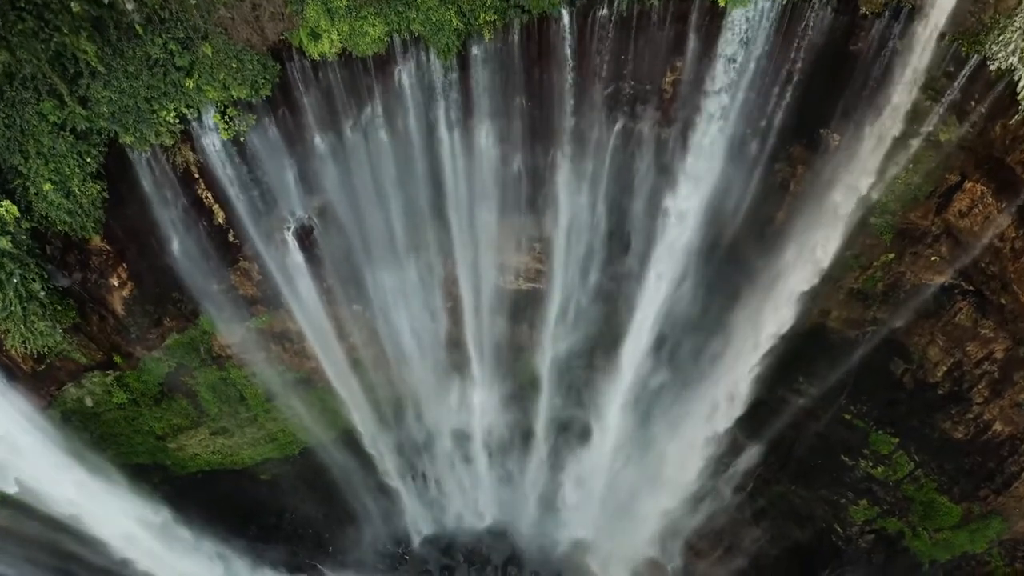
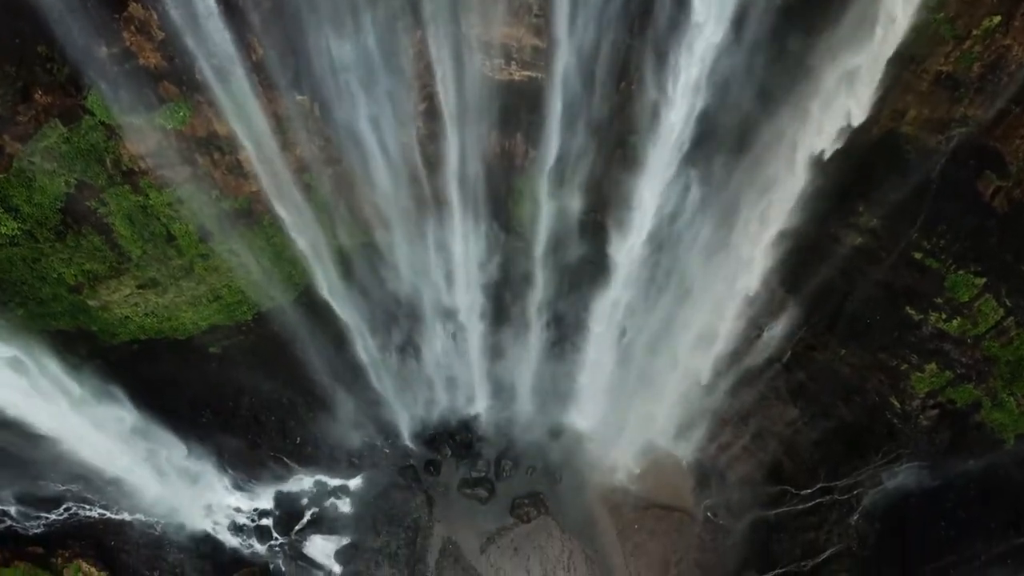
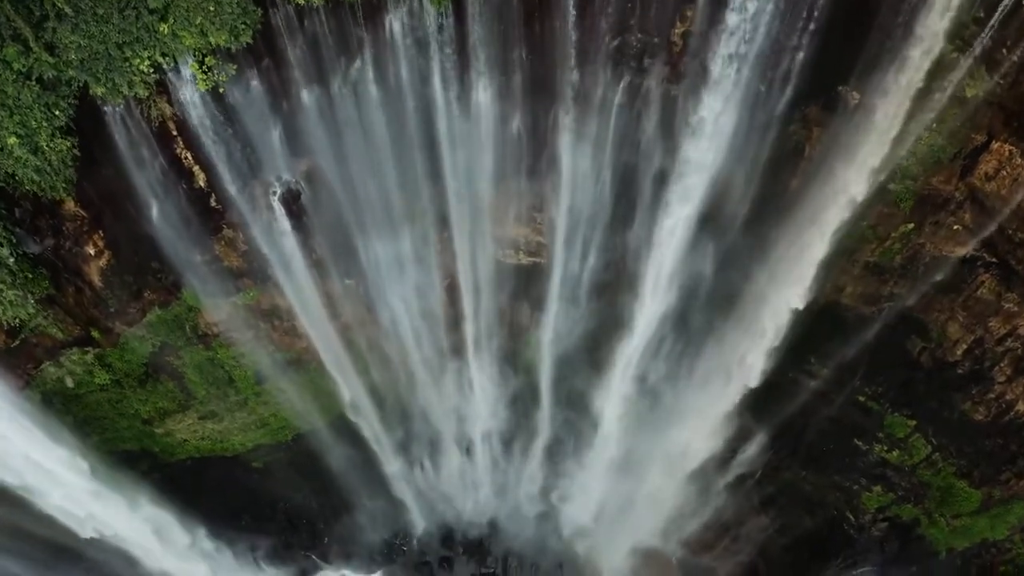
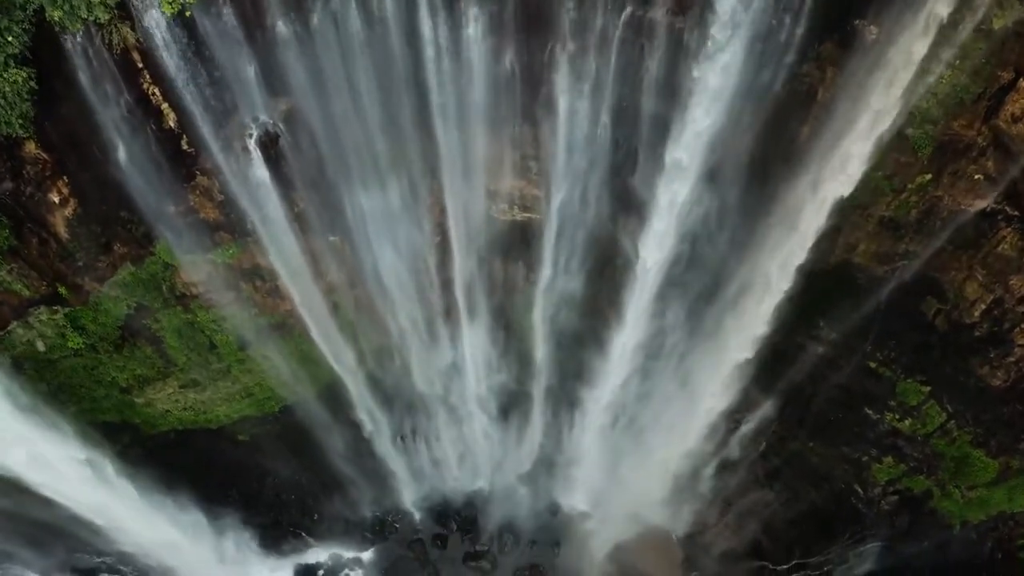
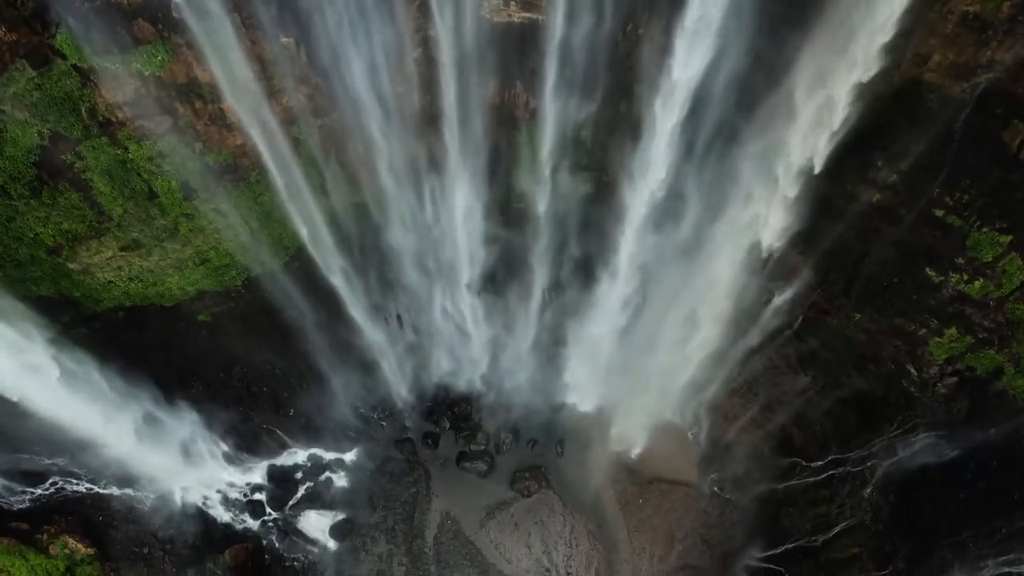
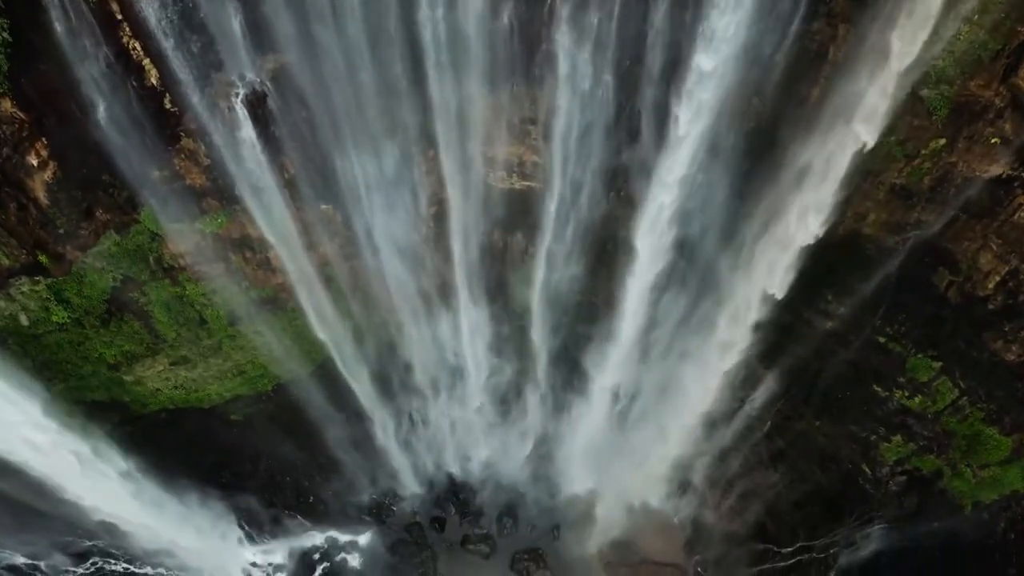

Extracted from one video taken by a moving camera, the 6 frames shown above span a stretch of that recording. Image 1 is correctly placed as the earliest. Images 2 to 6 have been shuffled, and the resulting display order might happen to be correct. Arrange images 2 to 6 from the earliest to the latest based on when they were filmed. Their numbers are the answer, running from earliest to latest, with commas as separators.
3, 4, 6, 2, 5
